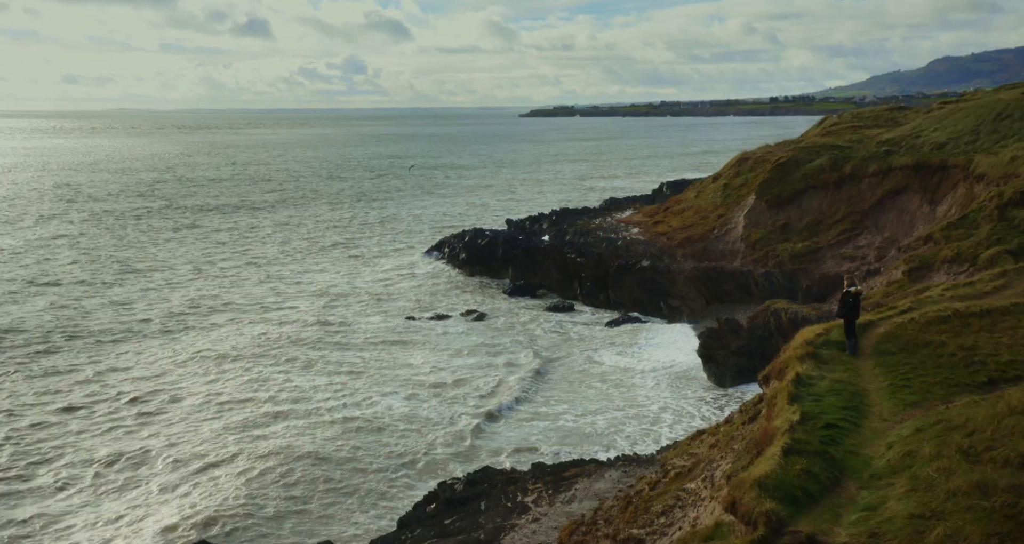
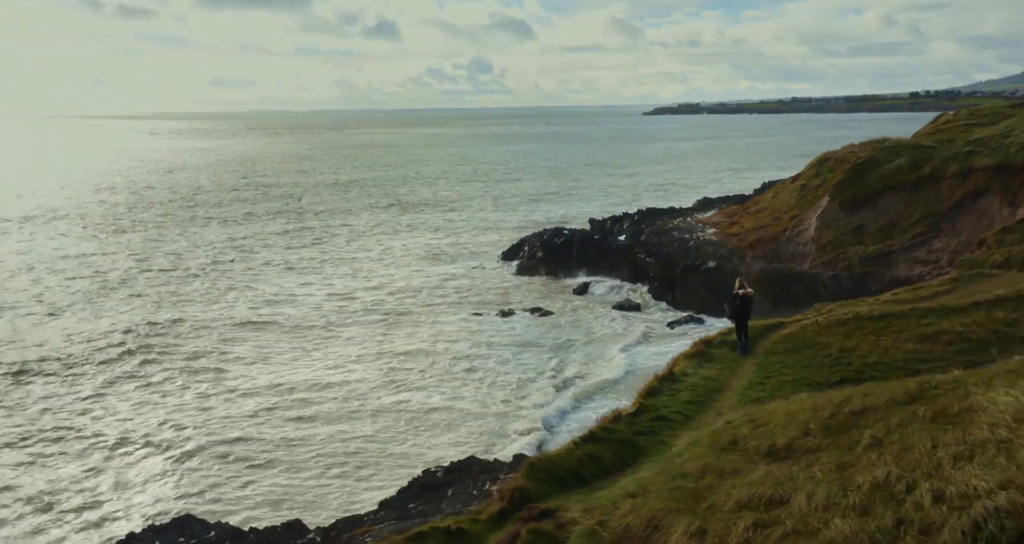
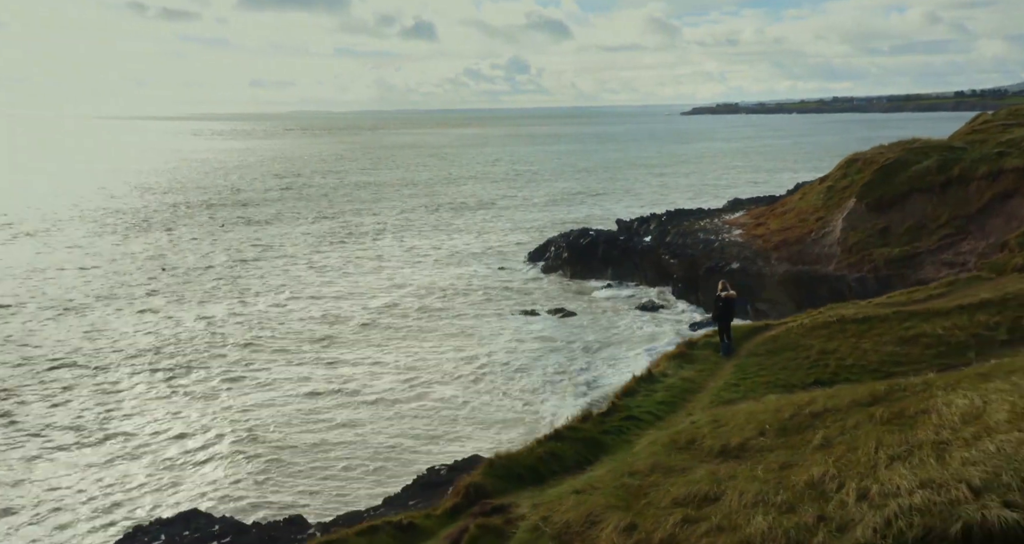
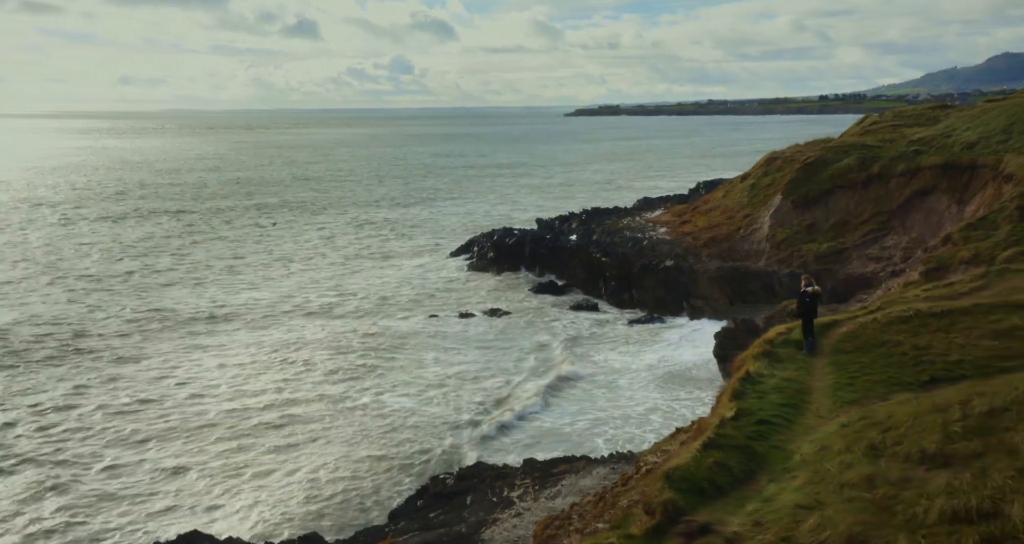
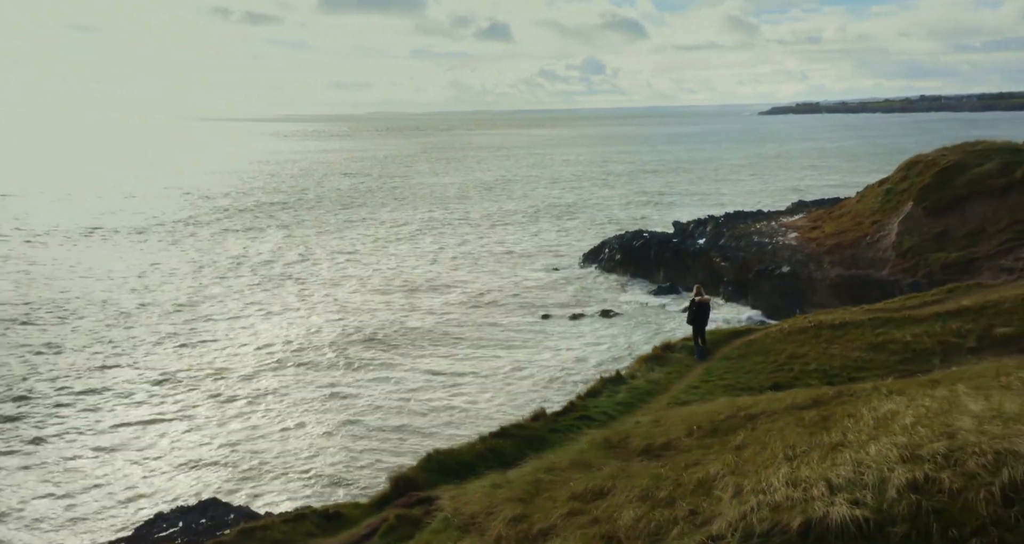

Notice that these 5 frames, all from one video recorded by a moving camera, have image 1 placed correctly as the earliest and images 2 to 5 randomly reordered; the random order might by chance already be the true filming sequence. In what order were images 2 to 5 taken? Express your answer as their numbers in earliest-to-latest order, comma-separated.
4, 2, 3, 5
